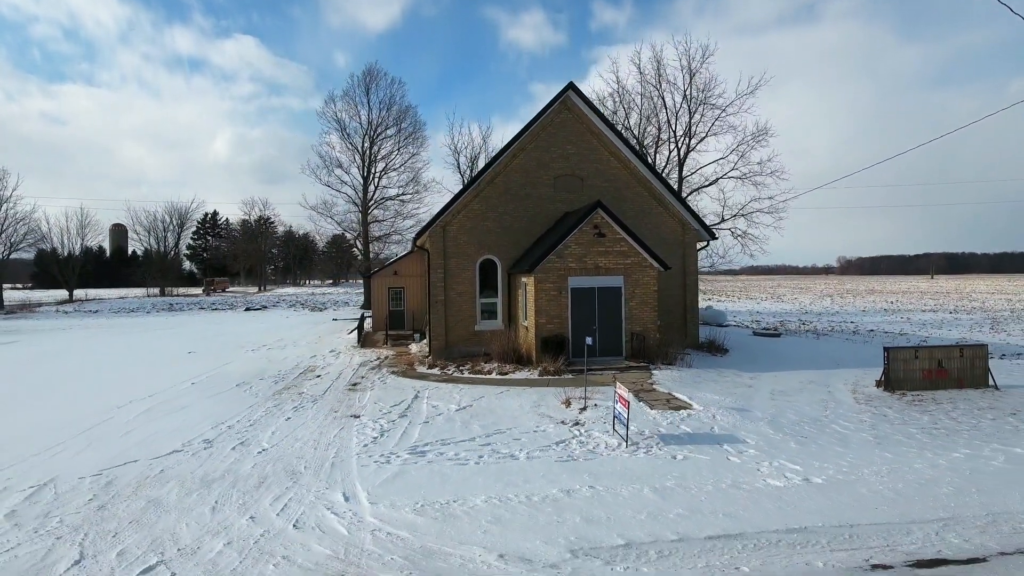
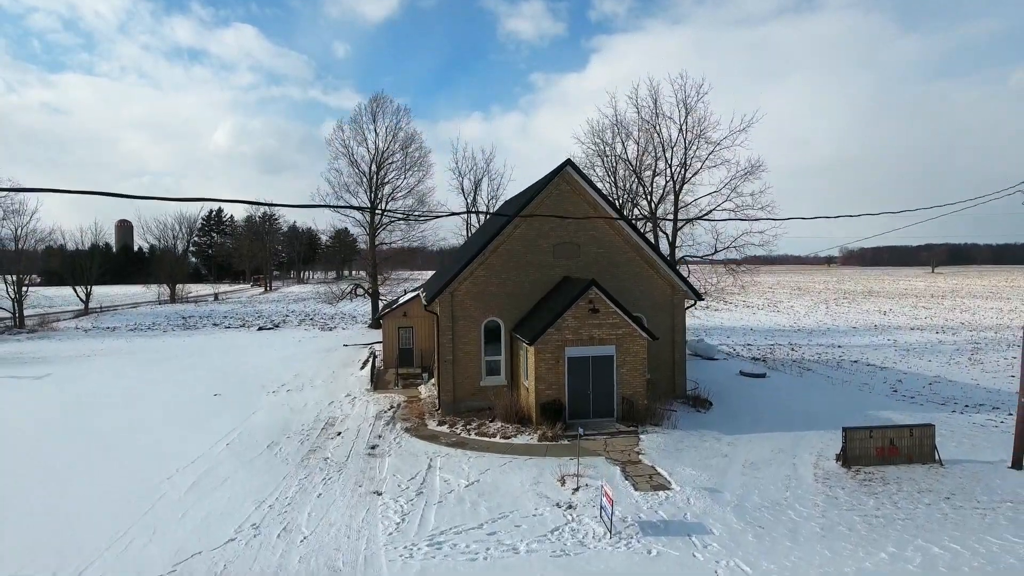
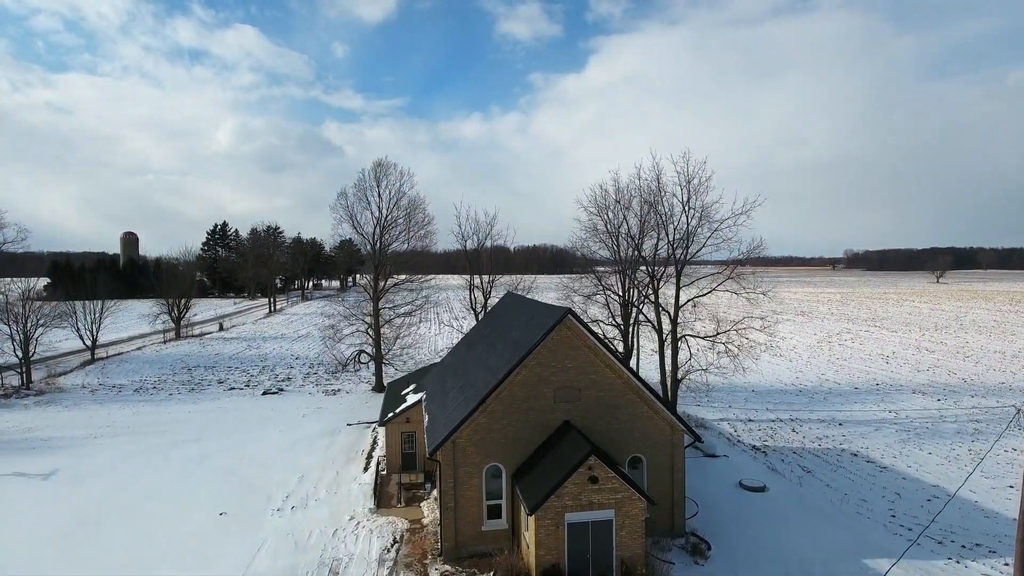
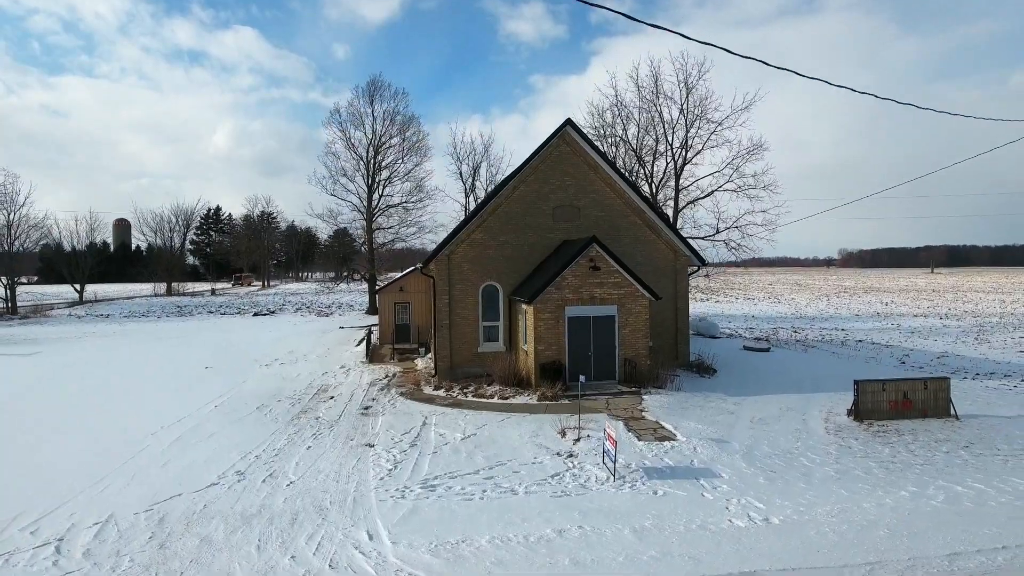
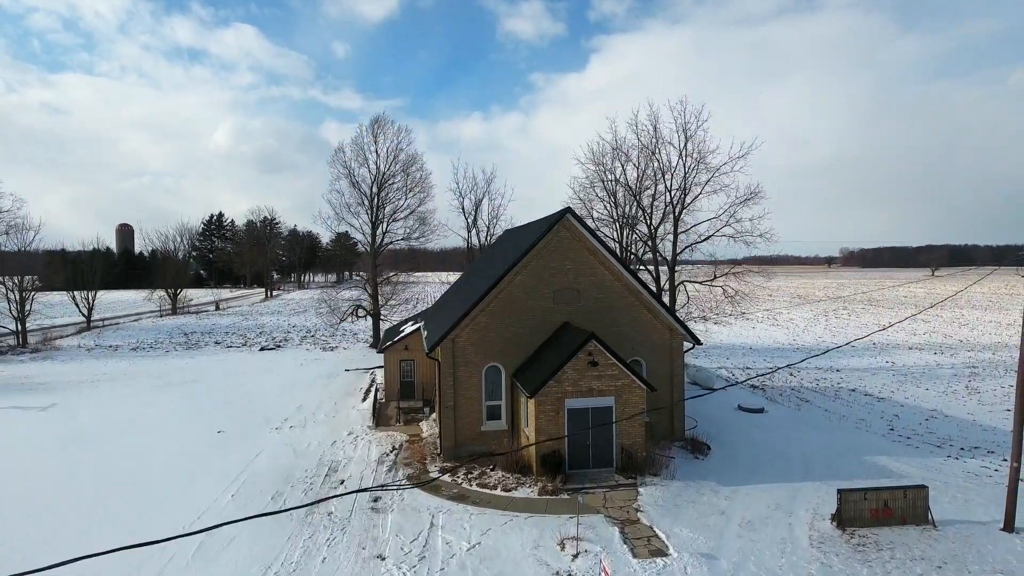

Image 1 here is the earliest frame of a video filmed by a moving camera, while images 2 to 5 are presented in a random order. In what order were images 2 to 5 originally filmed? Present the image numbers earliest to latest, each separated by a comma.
4, 2, 5, 3
